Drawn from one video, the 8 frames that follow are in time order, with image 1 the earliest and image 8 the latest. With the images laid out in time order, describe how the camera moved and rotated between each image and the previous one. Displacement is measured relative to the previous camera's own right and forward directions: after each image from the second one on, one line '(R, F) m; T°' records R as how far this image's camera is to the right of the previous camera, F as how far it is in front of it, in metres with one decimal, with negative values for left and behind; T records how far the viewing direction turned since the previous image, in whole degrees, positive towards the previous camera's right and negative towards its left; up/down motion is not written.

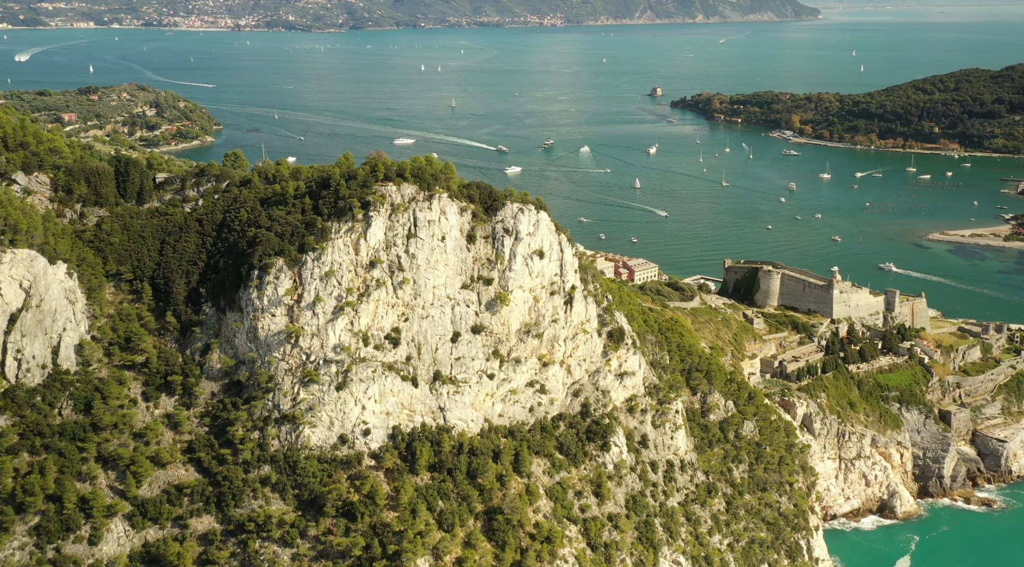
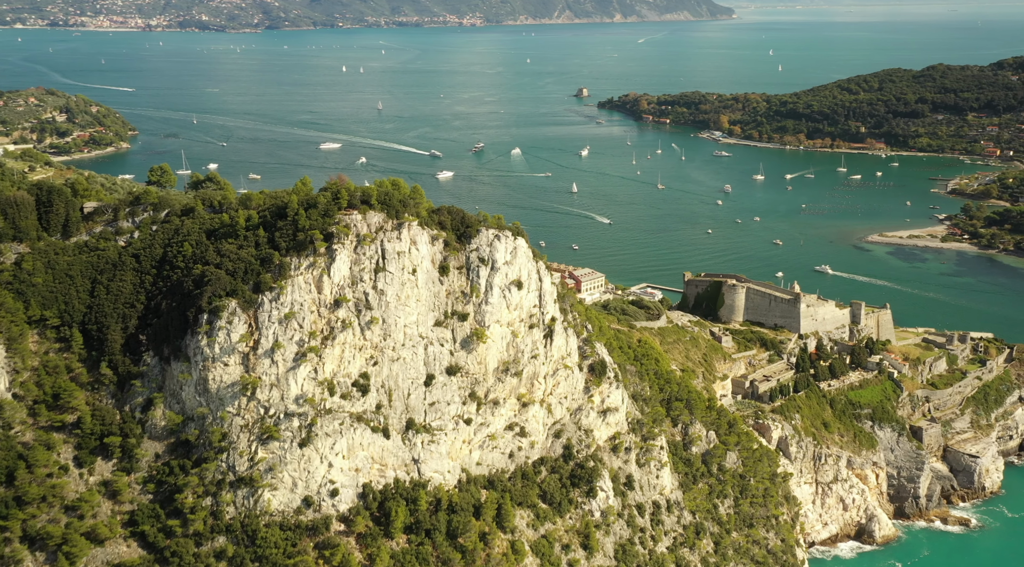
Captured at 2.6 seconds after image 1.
(-1.0, +1.9) m; +4°
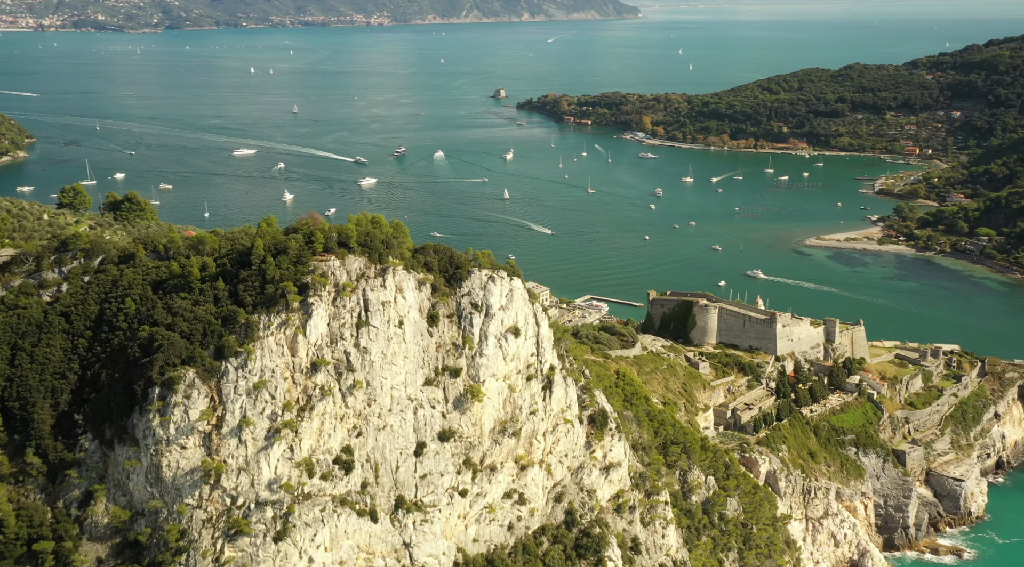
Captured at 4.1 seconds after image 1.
(-1.4, +2.5) m; +5°
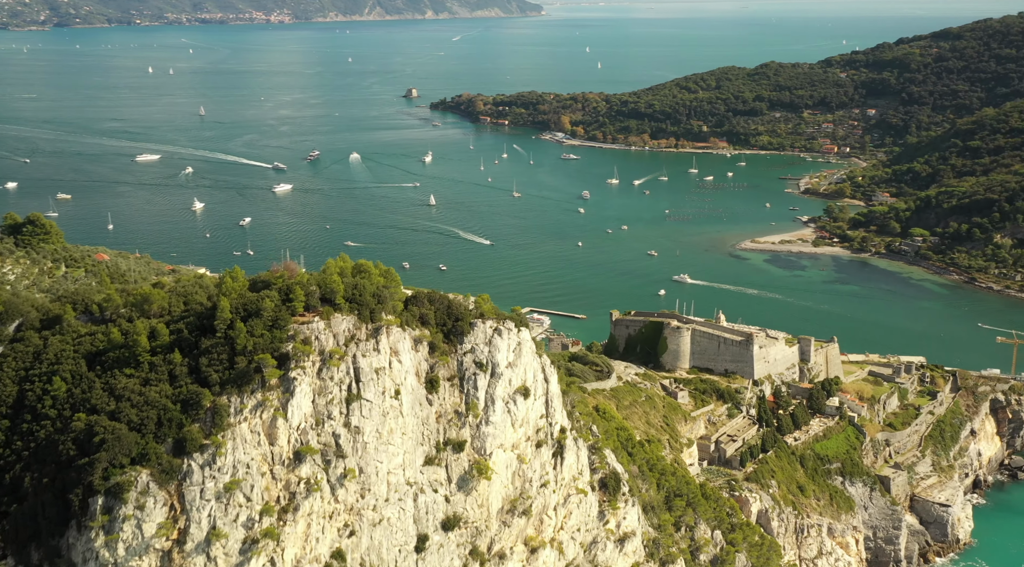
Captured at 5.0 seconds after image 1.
(-1.4, +2.6) m; +5°
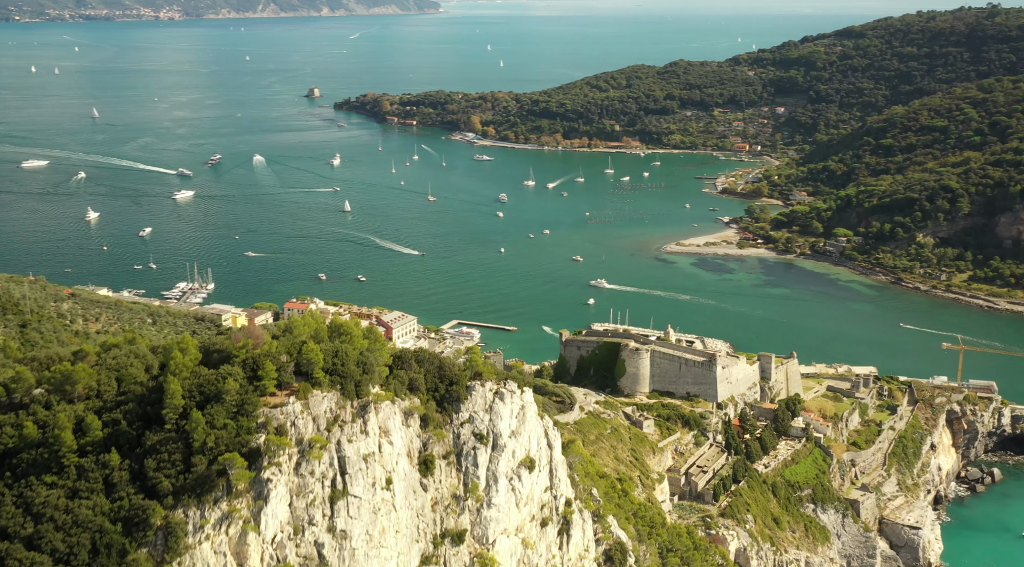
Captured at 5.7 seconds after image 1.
(-1.2, +2.3) m; +6°
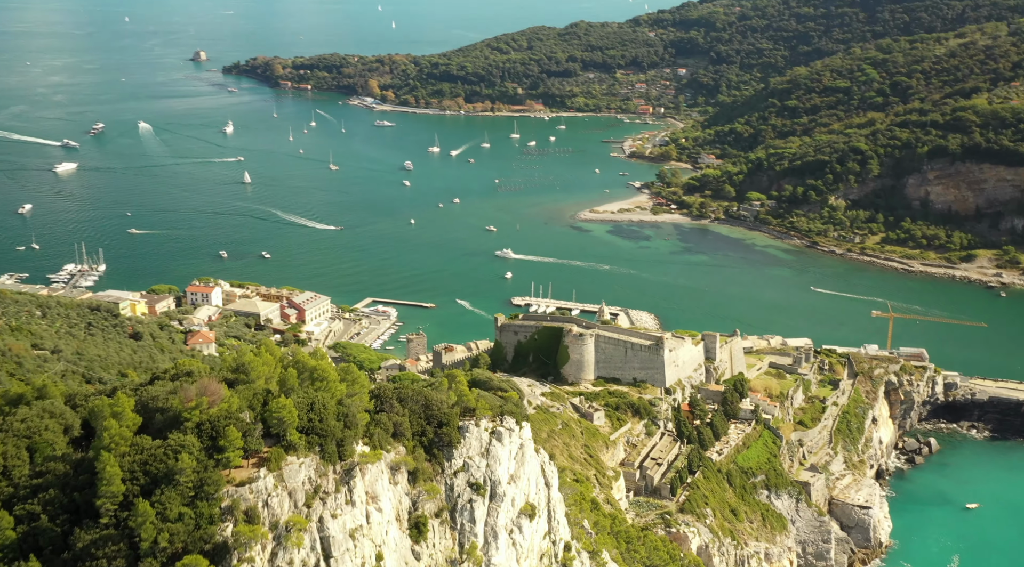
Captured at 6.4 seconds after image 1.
(-1.0, +1.9) m; +6°
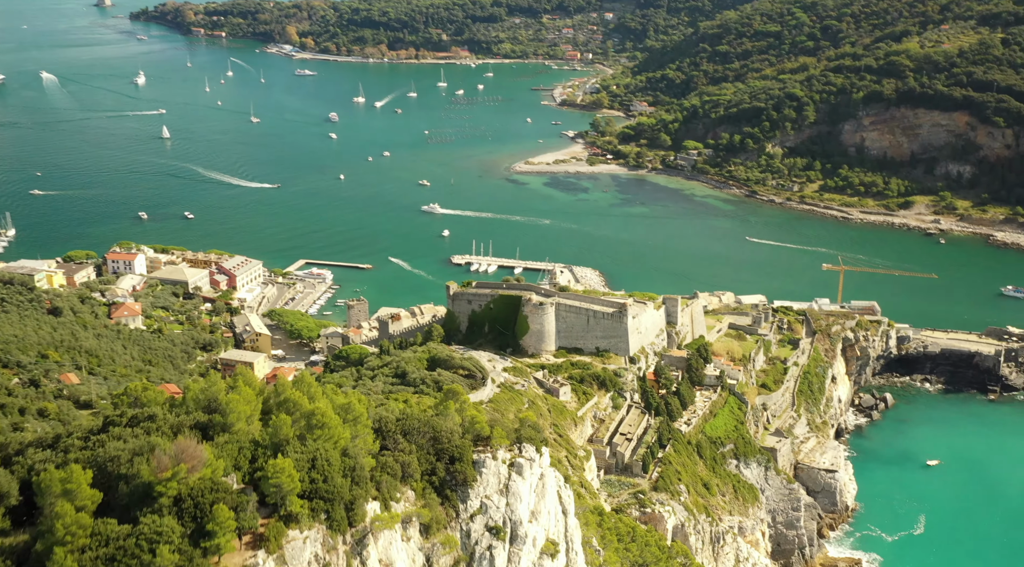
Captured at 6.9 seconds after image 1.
(-0.8, +1.5) m; +4°
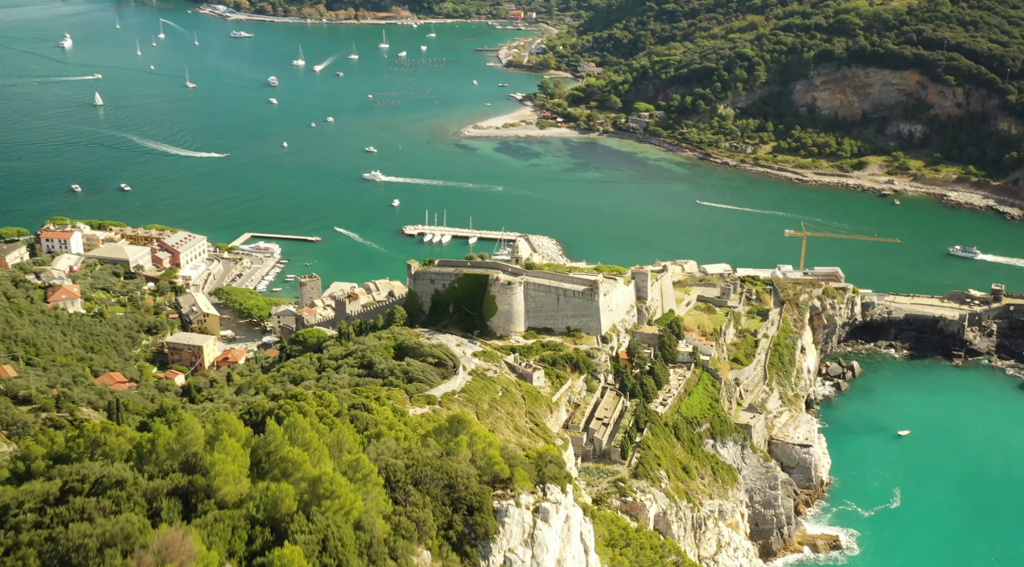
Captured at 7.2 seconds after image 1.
(-0.6, +1.1) m; +3°
